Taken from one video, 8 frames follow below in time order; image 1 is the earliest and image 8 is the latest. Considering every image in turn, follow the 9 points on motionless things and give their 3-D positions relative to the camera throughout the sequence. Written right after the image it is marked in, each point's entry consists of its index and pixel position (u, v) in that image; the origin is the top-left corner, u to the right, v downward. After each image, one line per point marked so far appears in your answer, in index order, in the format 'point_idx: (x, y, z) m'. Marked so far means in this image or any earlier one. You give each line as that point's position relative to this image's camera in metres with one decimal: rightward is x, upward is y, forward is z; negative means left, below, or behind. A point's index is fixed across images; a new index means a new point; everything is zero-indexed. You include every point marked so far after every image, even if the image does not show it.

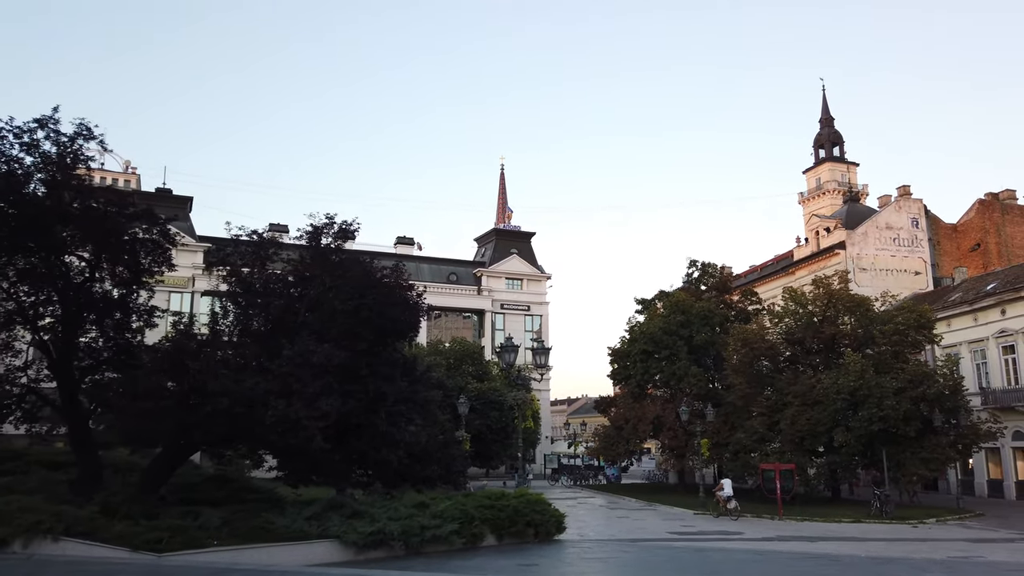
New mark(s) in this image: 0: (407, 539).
0: (-1.8, -4.2, +13.0) m
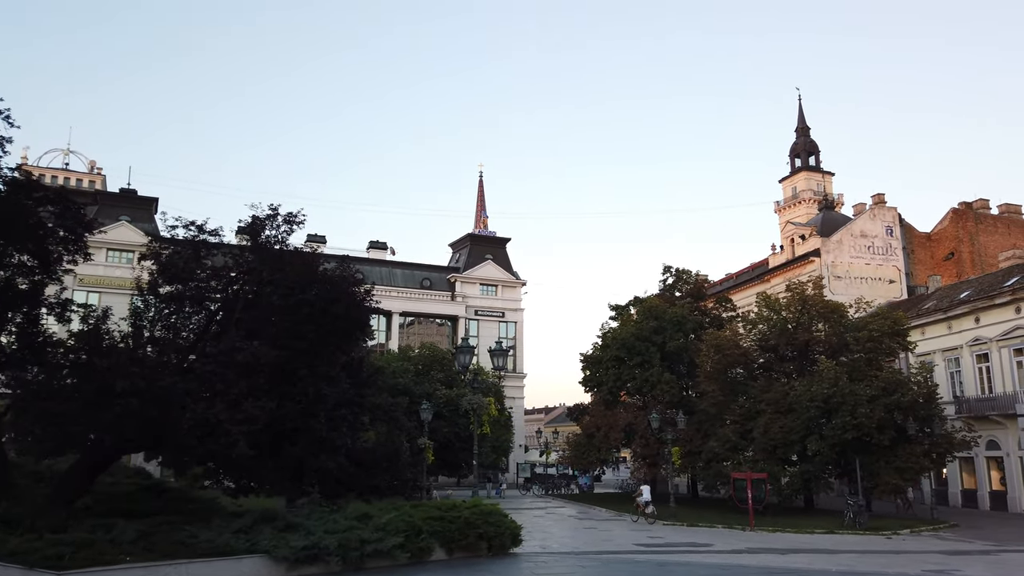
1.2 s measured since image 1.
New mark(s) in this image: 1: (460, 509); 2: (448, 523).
0: (-2.6, -4.1, +12.0) m
1: (-0.9, -4.0, +14.2) m
2: (-1.1, -4.1, +13.8) m
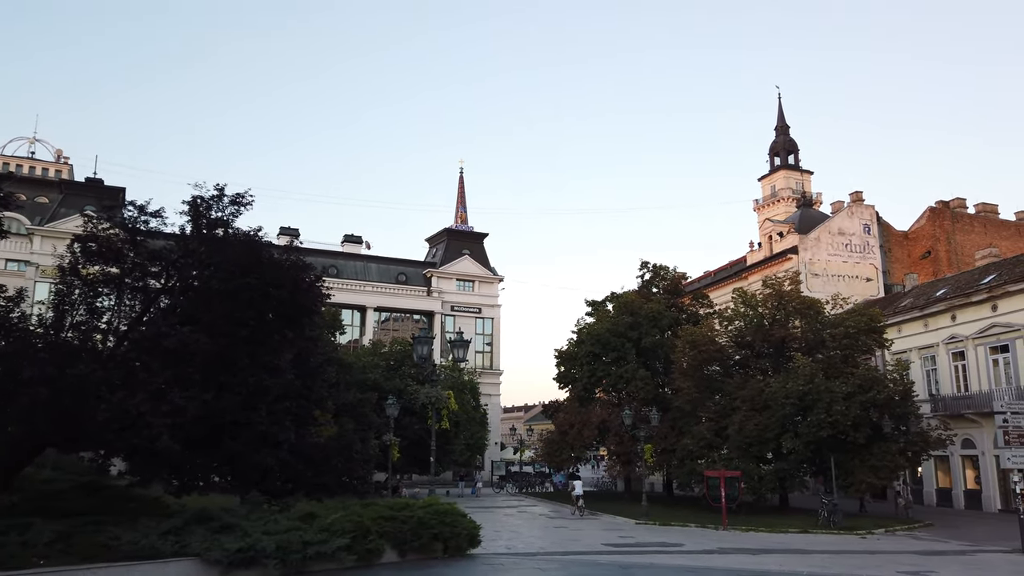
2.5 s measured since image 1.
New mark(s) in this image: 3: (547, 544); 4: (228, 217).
0: (-3.3, -3.8, +11.2) m
1: (-1.7, -3.8, +13.4) m
2: (-1.9, -3.9, +13.0) m
3: (+0.9, -6.6, +20.0) m
4: (-5.2, +1.3, +14.4) m
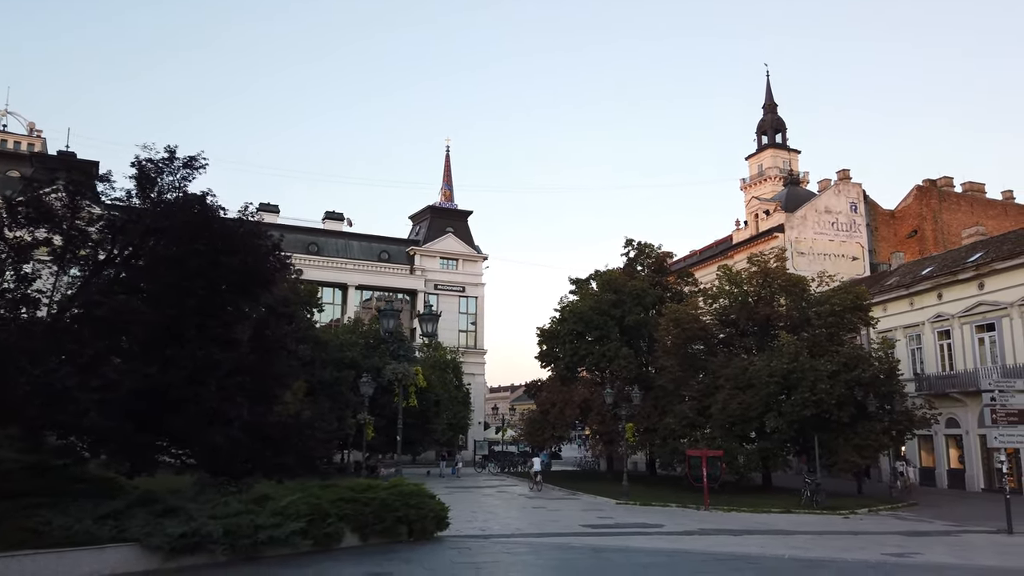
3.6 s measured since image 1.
0: (-3.7, -3.4, +10.5) m
1: (-2.2, -3.3, +12.7) m
2: (-2.4, -3.4, +12.3) m
3: (+0.3, -5.9, +19.4) m
4: (-5.7, +1.8, +13.5) m
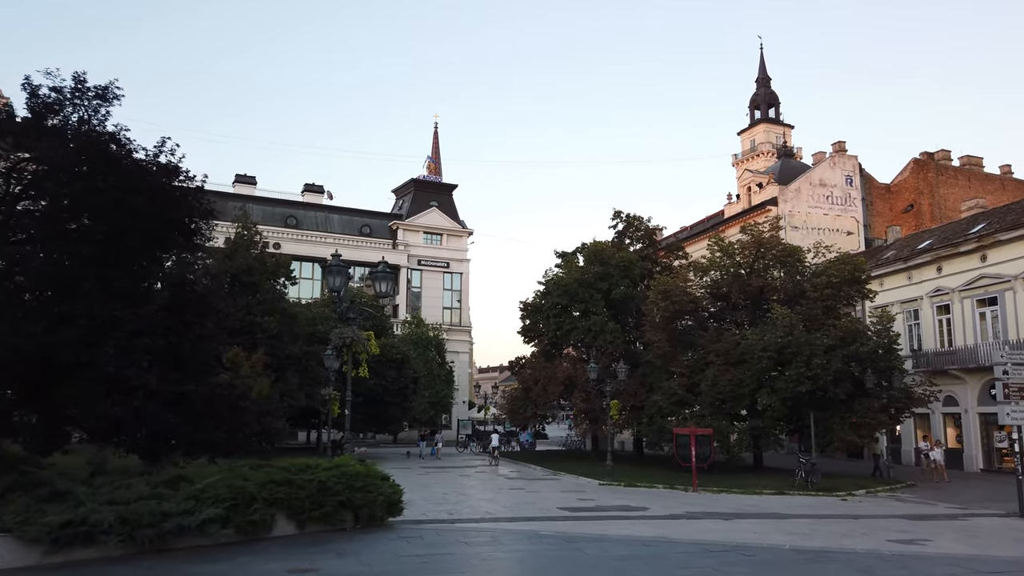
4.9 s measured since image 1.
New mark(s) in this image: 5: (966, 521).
0: (-4.3, -2.7, +8.8) m
1: (-2.8, -2.6, +11.1) m
2: (-2.9, -2.7, +10.6) m
3: (-0.4, -5.0, +17.8) m
4: (-6.3, +2.6, +11.7) m
5: (+10.0, -5.1, +17.2) m
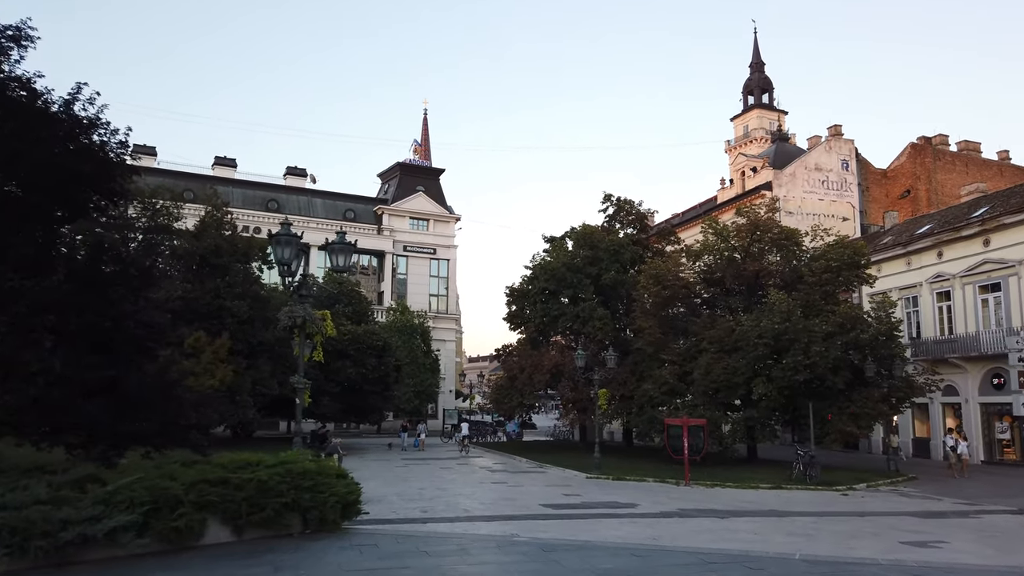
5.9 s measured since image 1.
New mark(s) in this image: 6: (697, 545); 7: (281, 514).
0: (-4.6, -2.4, +7.3) m
1: (-3.1, -2.2, +9.6) m
2: (-3.3, -2.4, +9.2) m
3: (-0.8, -4.6, +16.5) m
4: (-6.7, +2.9, +10.1) m
5: (+9.5, -4.7, +16.0) m
6: (+2.7, -3.8, +11.6) m
7: (-2.8, -2.8, +9.6) m
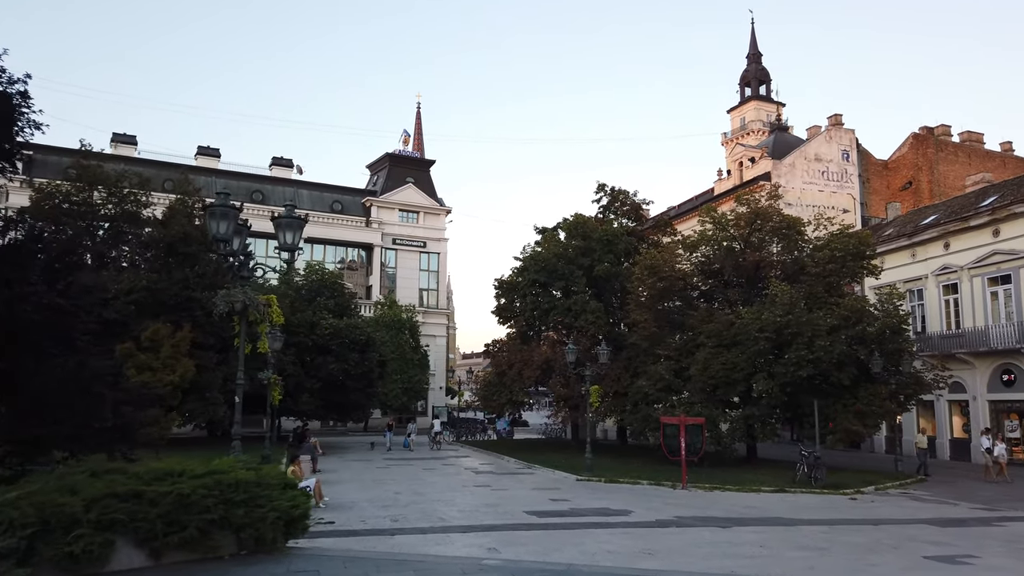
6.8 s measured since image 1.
0: (-4.9, -2.2, +5.8) m
1: (-3.4, -2.0, +8.2) m
2: (-3.6, -2.1, +7.7) m
3: (-1.2, -4.3, +15.0) m
4: (-7.0, +3.2, +8.6) m
5: (+9.2, -4.5, +14.6) m
6: (+2.4, -3.5, +10.1) m
7: (-3.1, -2.5, +8.1) m
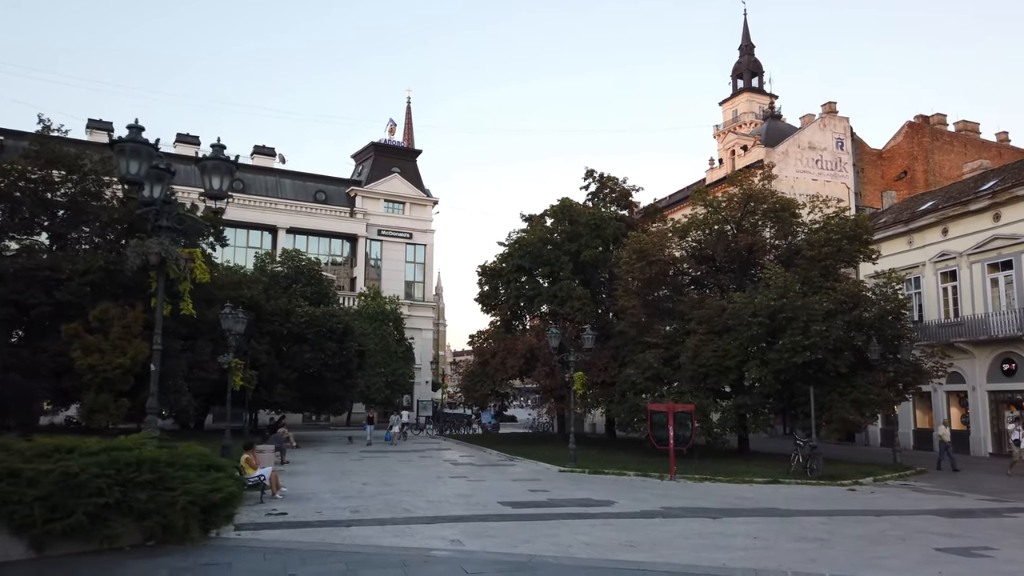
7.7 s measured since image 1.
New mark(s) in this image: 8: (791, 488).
0: (-5.3, -1.7, +4.6) m
1: (-3.9, -1.5, +6.9) m
2: (-4.0, -1.6, +6.4) m
3: (-1.7, -3.8, +13.8) m
4: (-7.4, +3.7, +7.3) m
5: (+8.7, -4.0, +13.5) m
6: (+1.9, -3.0, +8.9) m
7: (-3.6, -2.0, +6.8) m
8: (+6.4, -4.6, +17.8) m
